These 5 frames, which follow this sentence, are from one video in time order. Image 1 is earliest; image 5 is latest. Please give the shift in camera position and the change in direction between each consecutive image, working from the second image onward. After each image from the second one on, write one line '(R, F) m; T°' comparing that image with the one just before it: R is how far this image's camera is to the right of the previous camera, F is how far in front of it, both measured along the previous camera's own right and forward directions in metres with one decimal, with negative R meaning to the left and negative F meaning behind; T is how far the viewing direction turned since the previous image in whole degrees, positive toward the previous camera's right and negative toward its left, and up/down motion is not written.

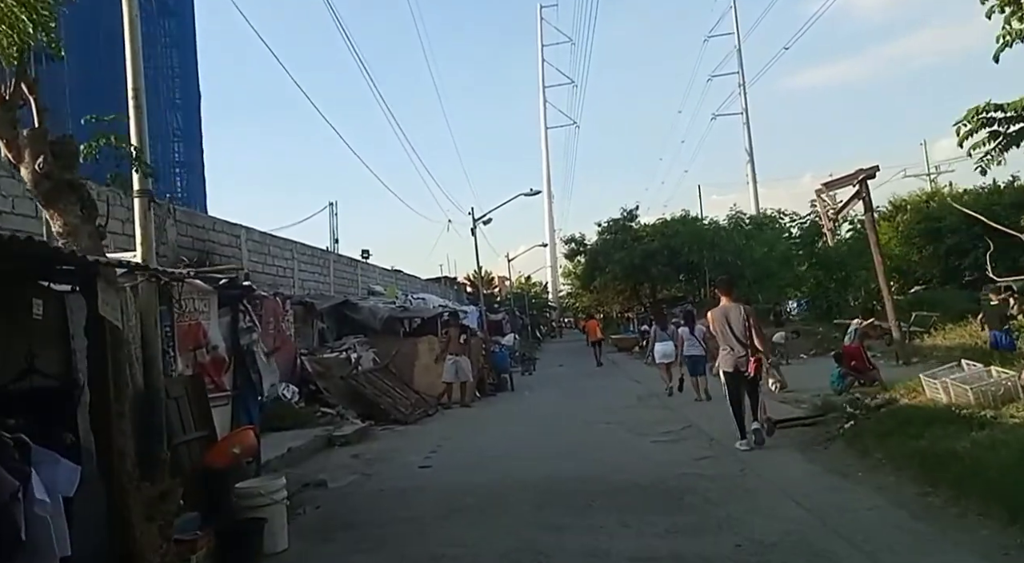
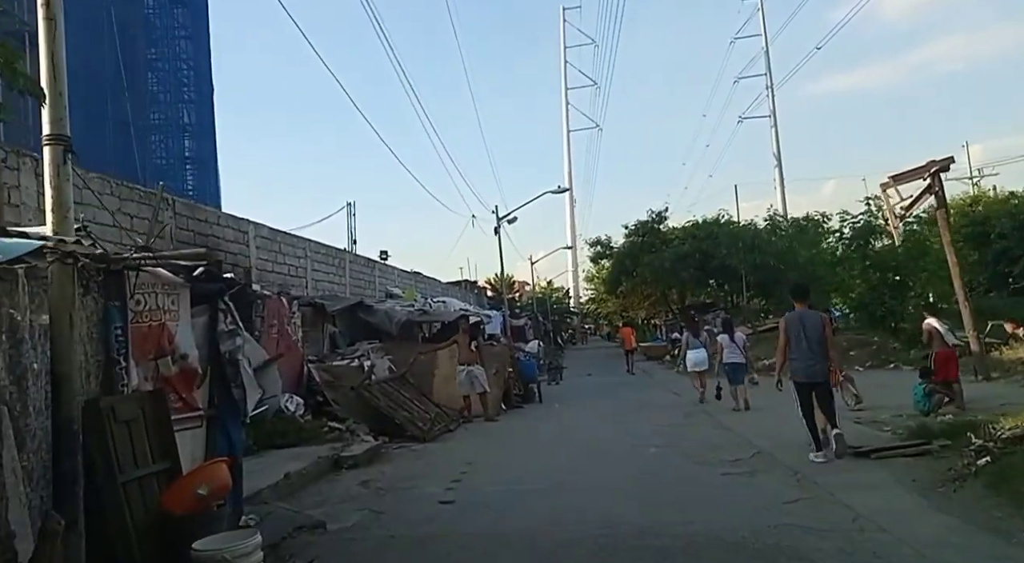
(-0.2, +1.5) m; -1°
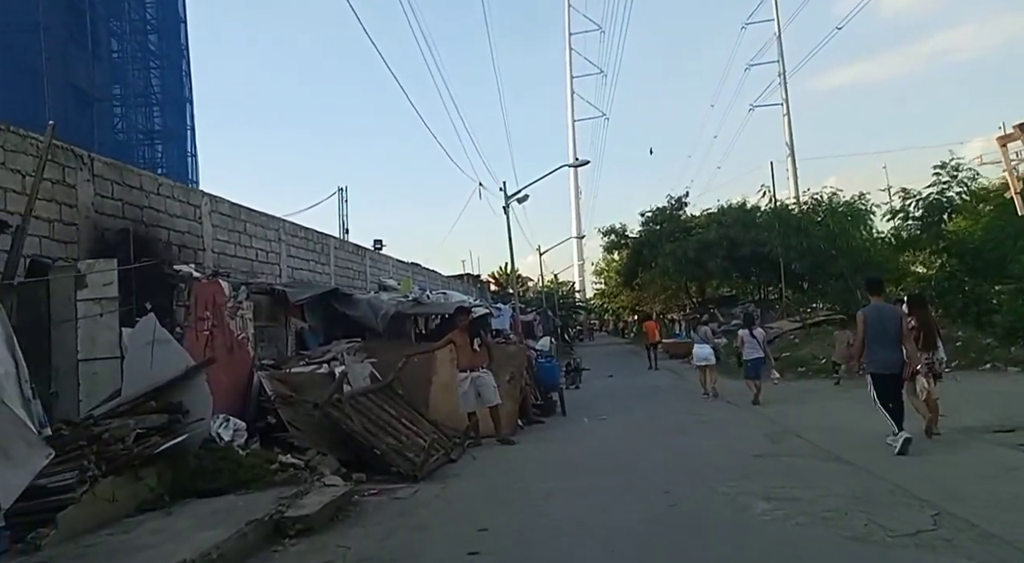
(-0.3, +3.2) m; 0°
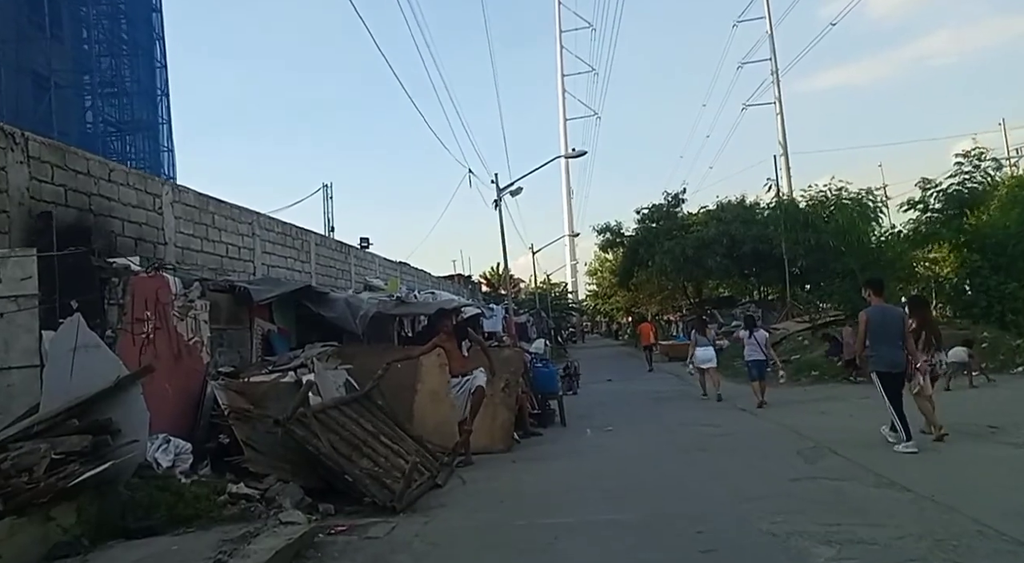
(-0.1, +1.2) m; +1°
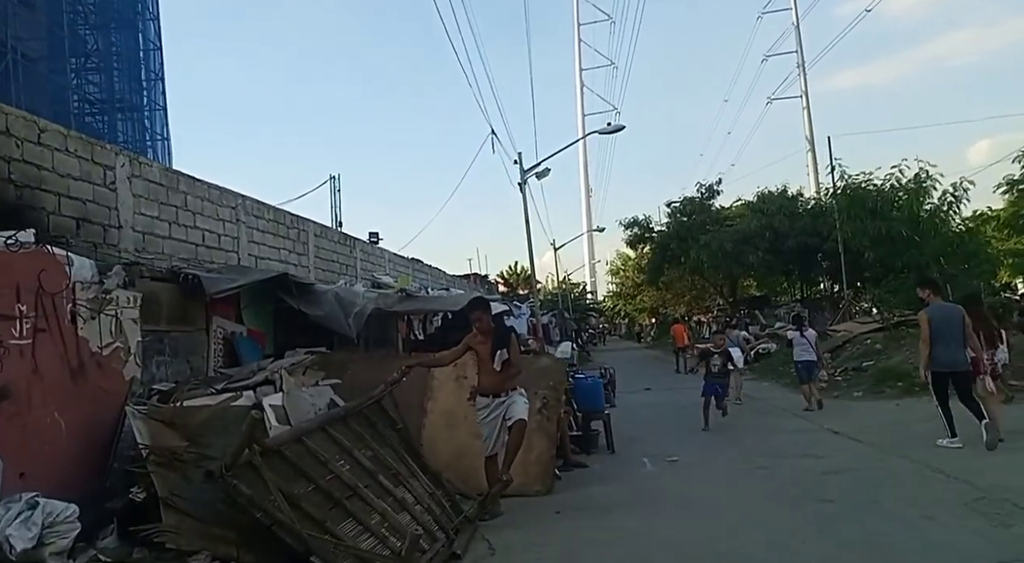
(-0.3, +2.4) m; -1°
